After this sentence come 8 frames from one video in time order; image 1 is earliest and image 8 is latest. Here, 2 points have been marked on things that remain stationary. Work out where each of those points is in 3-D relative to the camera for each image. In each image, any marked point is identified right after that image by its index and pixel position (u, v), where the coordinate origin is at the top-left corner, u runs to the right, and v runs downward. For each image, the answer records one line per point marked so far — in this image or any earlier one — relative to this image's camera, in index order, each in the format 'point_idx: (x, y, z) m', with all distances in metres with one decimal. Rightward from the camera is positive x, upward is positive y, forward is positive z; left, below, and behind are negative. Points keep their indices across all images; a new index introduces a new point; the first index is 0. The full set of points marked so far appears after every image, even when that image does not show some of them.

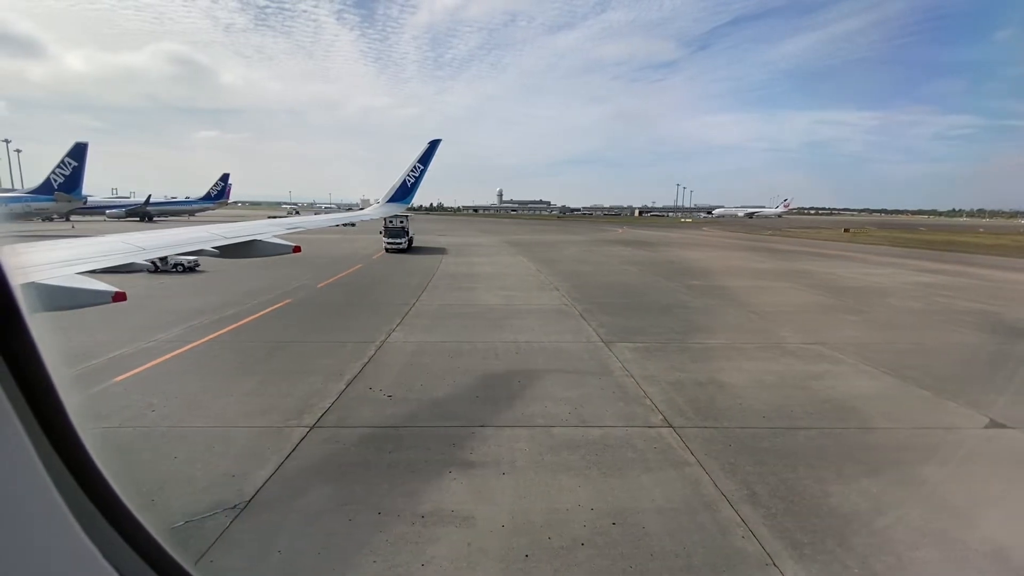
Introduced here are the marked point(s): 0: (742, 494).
0: (+2.1, -1.9, +4.8) m
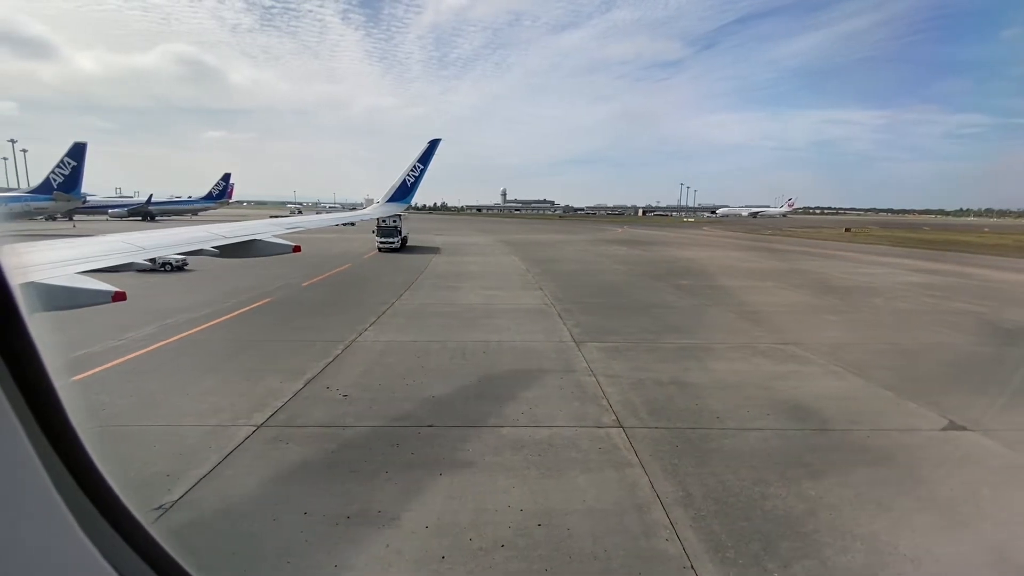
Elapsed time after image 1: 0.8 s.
0: (+1.5, -1.9, +4.7) m
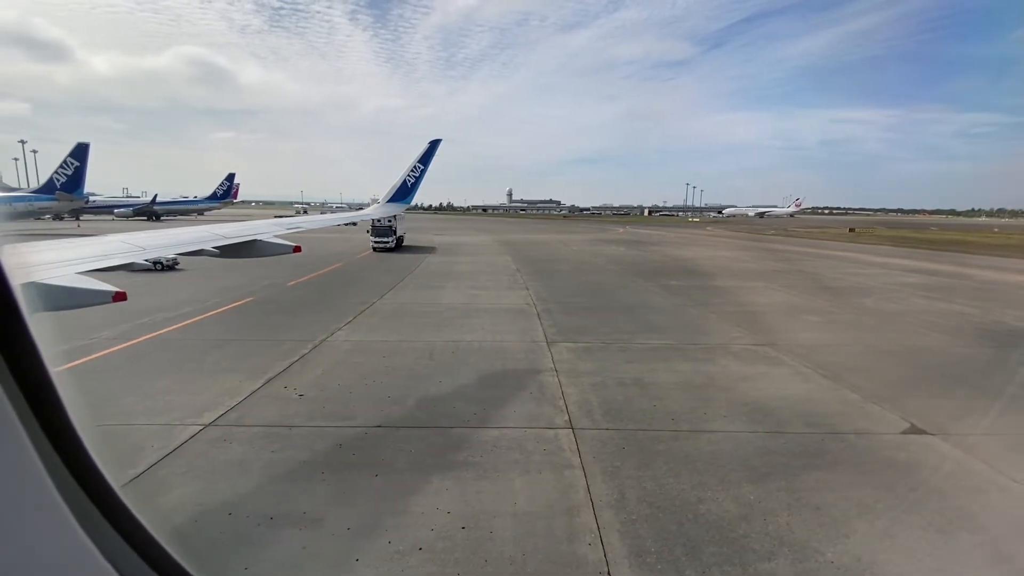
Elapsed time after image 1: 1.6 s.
0: (+0.9, -1.9, +4.6) m
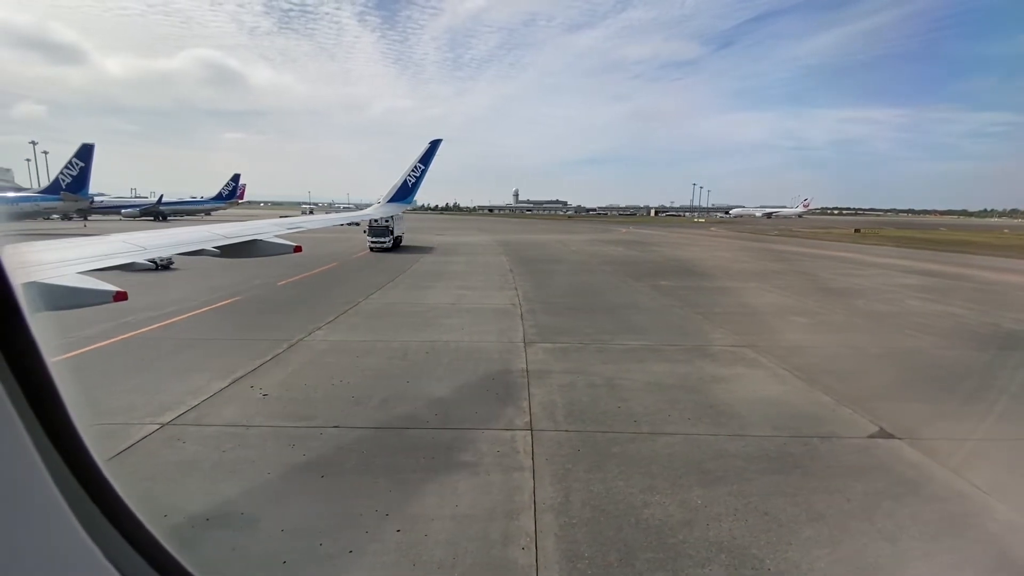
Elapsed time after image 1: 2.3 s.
0: (+0.4, -1.9, +4.5) m
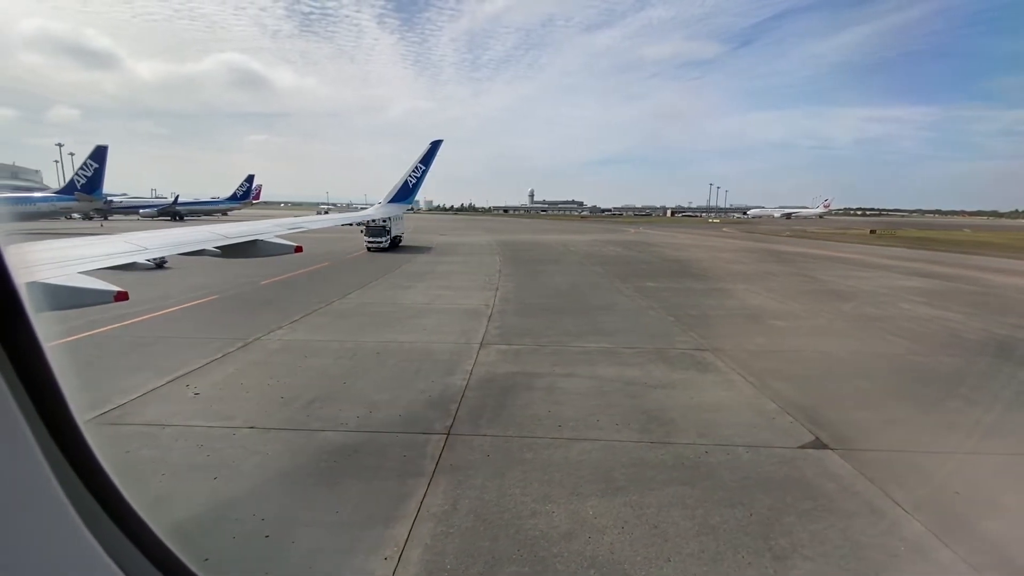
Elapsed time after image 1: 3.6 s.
0: (-0.6, -1.9, +4.4) m
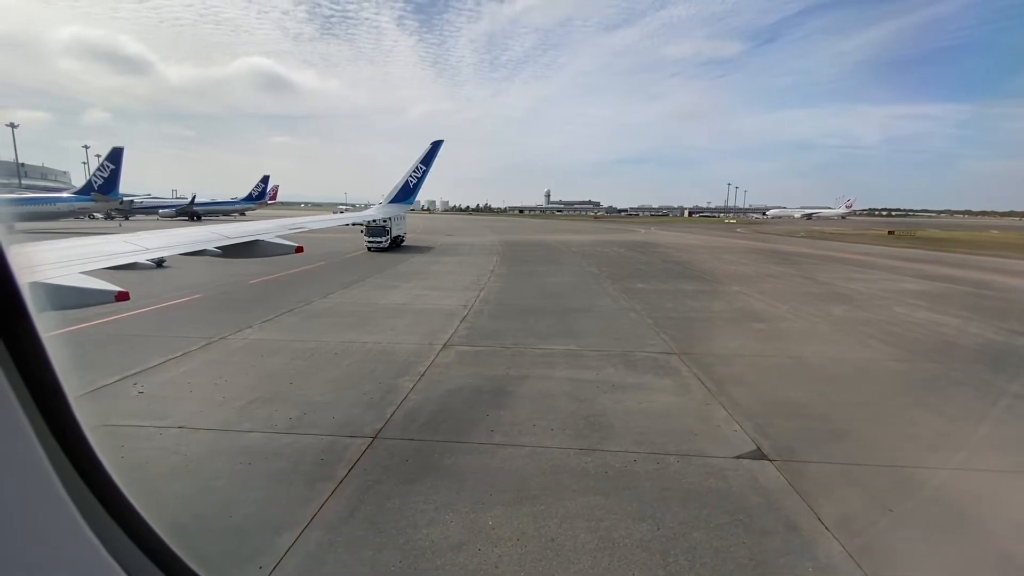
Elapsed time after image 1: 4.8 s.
0: (-1.4, -1.9, +4.3) m
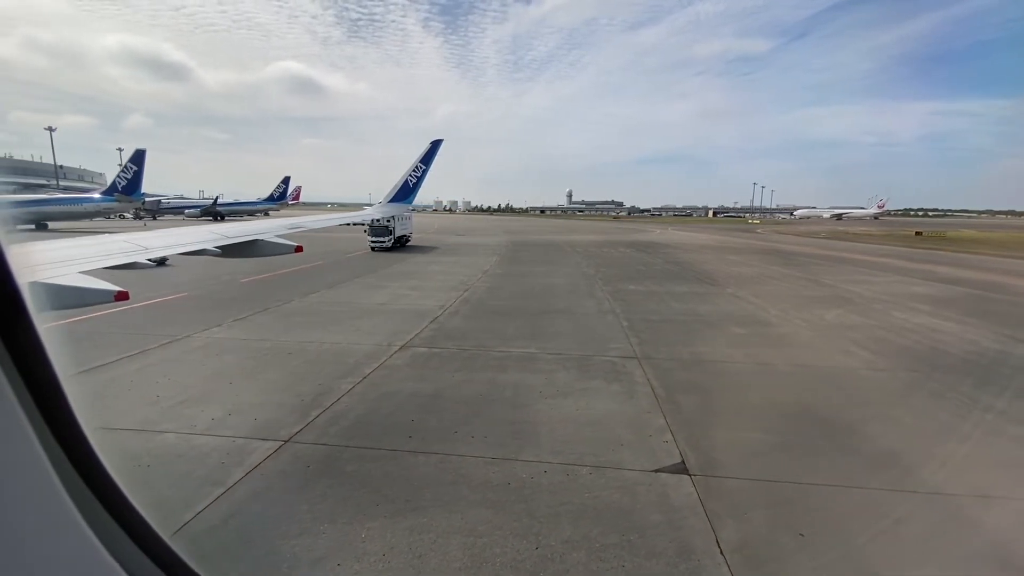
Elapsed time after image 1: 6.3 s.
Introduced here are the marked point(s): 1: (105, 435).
0: (-2.4, -1.9, +4.1) m
1: (-4.4, -1.6, +5.7) m
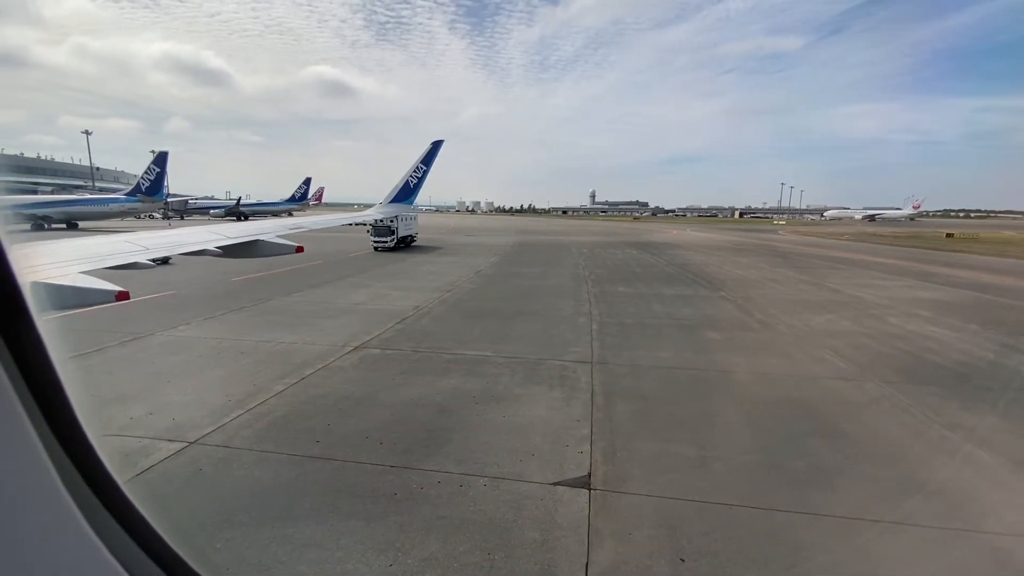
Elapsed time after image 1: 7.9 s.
0: (-3.4, -1.9, +4.0) m
1: (-5.4, -1.6, +5.7) m
